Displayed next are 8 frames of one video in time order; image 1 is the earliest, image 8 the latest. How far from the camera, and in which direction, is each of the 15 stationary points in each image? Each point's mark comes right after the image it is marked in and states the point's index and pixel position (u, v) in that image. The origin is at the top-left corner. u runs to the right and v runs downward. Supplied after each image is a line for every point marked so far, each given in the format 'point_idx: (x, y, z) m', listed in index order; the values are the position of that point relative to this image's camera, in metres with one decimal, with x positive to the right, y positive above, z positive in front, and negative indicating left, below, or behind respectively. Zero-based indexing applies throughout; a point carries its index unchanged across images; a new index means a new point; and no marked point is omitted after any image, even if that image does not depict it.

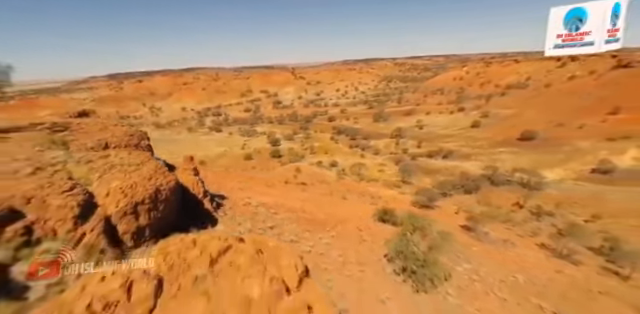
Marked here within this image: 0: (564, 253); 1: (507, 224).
0: (+7.7, -3.0, +8.5) m
1: (+7.9, -2.8, +11.5) m
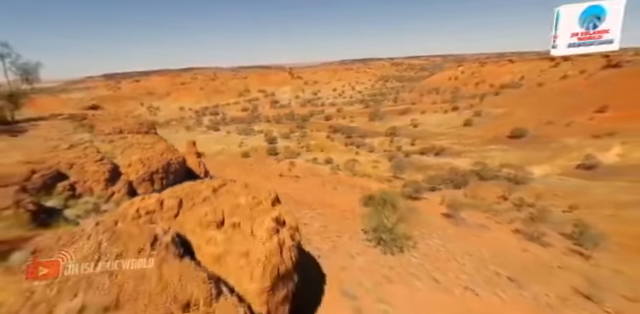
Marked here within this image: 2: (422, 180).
0: (+7.3, -2.7, +9.3) m
1: (+7.6, -2.5, +12.3) m
2: (+7.3, -1.6, +19.3) m
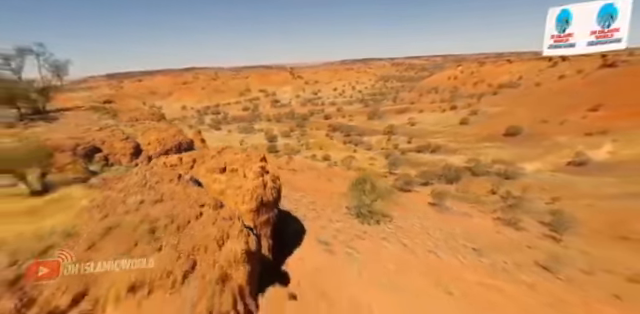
0: (+7.1, -2.4, +10.1) m
1: (+7.3, -2.2, +13.0) m
2: (+7.0, -1.3, +20.0) m
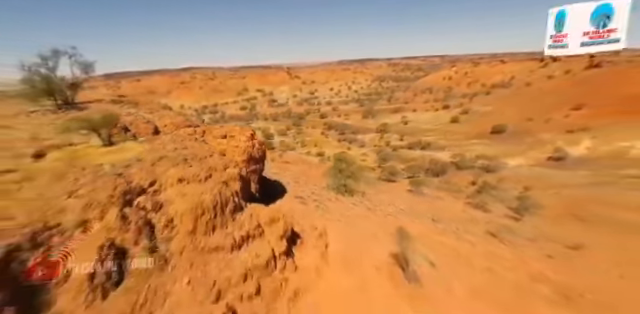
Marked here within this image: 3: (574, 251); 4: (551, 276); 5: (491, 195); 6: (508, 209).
0: (+6.6, -2.0, +11.3) m
1: (+6.9, -1.8, +14.3) m
2: (+6.5, -0.9, +21.3) m
3: (+7.5, -2.8, +8.1) m
4: (+5.1, -2.6, +6.1) m
5: (+8.5, -1.9, +13.4) m
6: (+8.1, -2.2, +11.8) m
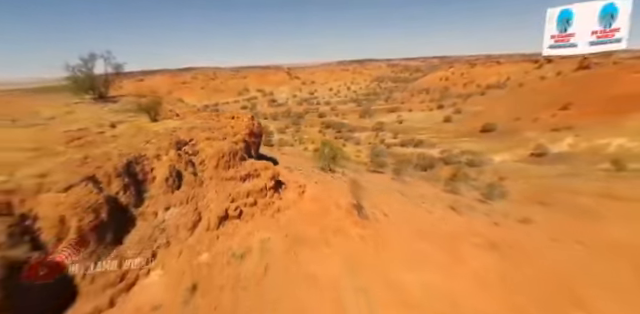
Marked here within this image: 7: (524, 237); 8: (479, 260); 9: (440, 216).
0: (+6.3, -1.5, +12.9) m
1: (+6.5, -1.3, +15.8) m
2: (+6.1, -0.5, +22.8) m
3: (+7.1, -2.3, +9.7) m
4: (+4.7, -2.2, +7.6) m
5: (+8.1, -1.5, +15.0) m
6: (+7.7, -1.8, +13.3) m
7: (+6.2, -2.4, +8.2) m
8: (+3.4, -2.2, +5.8) m
9: (+3.4, -1.7, +7.8) m
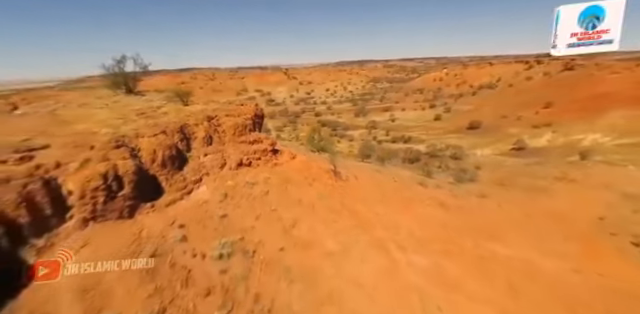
0: (+5.8, -0.9, +14.8) m
1: (+6.0, -0.7, +17.7) m
2: (+5.6, +0.1, +24.8) m
3: (+6.7, -1.7, +11.6) m
4: (+4.4, -1.5, +9.5) m
5: (+7.6, -0.9, +16.9) m
6: (+7.3, -1.2, +15.3) m
7: (+5.8, -1.8, +10.2) m
8: (+3.0, -1.6, +7.7) m
9: (+3.0, -1.1, +9.7) m
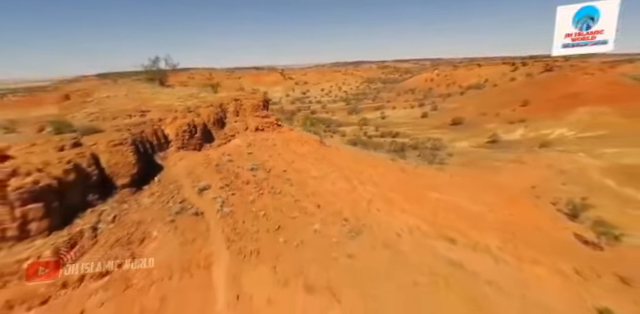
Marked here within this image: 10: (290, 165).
0: (+5.4, 0.0, +17.7) m
1: (+5.5, +0.2, +20.7) m
2: (+5.0, +1.1, +27.7) m
3: (+6.3, -0.7, +14.6) m
4: (+4.0, -0.6, +12.5) m
5: (+7.1, +0.1, +19.9) m
6: (+6.8, -0.2, +18.2) m
7: (+5.4, -0.8, +13.1) m
8: (+2.6, -0.6, +10.6) m
9: (+2.7, -0.1, +12.6) m
10: (-0.8, -0.2, +7.3) m
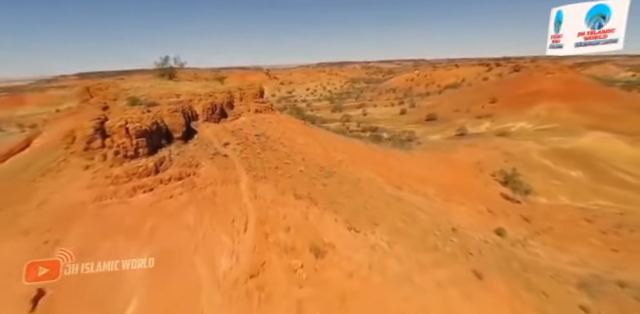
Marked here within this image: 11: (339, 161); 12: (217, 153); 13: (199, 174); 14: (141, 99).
0: (+4.3, +1.1, +20.8) m
1: (+4.3, +1.3, +23.8) m
2: (+3.4, +2.1, +30.7) m
3: (+5.4, +0.4, +17.7) m
4: (+3.1, +0.5, +15.4) m
5: (+5.9, +1.2, +23.0) m
6: (+5.7, +0.9, +21.4) m
7: (+4.5, +0.3, +16.2) m
8: (+1.9, +0.5, +13.6) m
9: (+1.8, +0.9, +15.5) m
10: (-1.4, +0.8, +10.1) m
11: (+0.7, -0.2, +10.0) m
12: (-2.9, +0.1, +7.6) m
13: (-3.0, -0.4, +6.6) m
14: (-5.3, +1.7, +8.1) m
